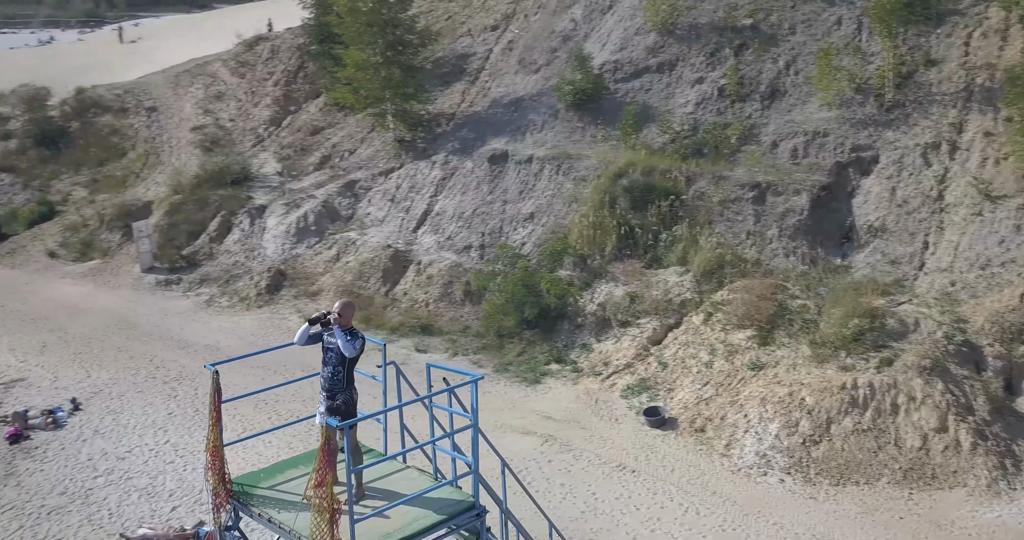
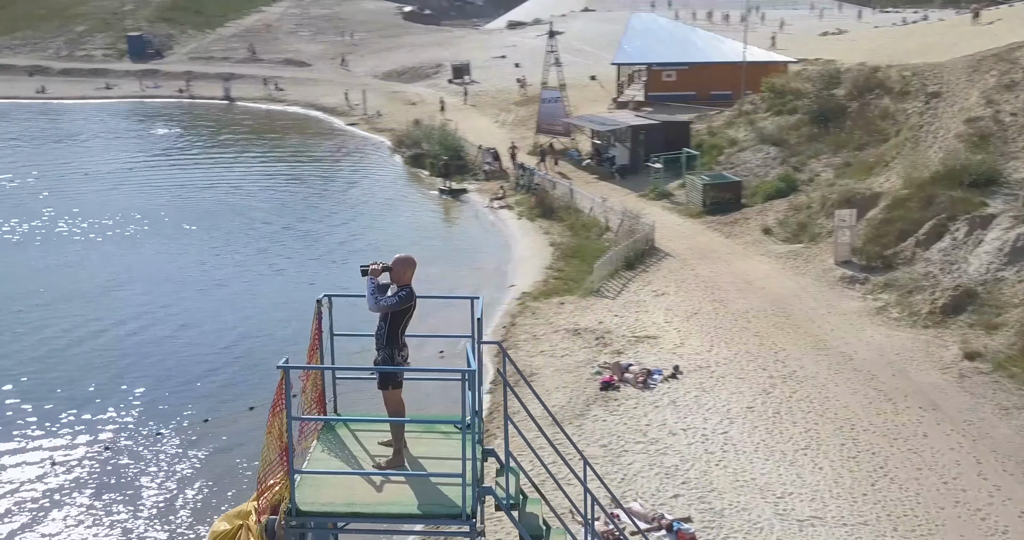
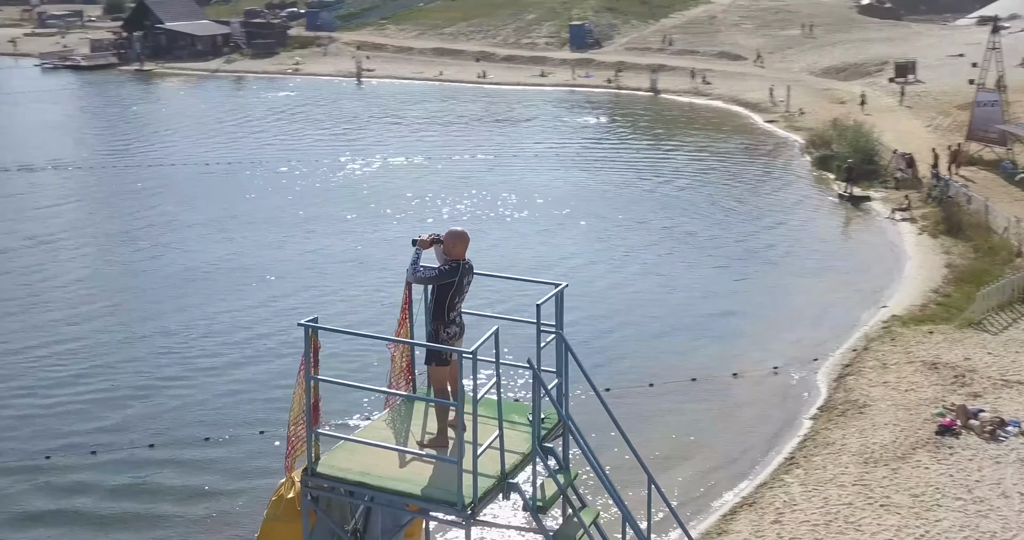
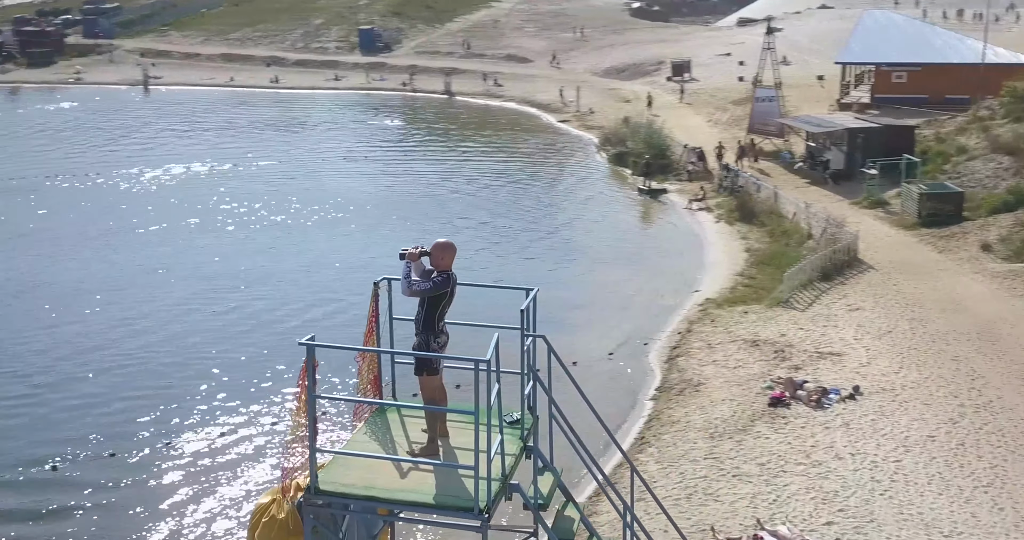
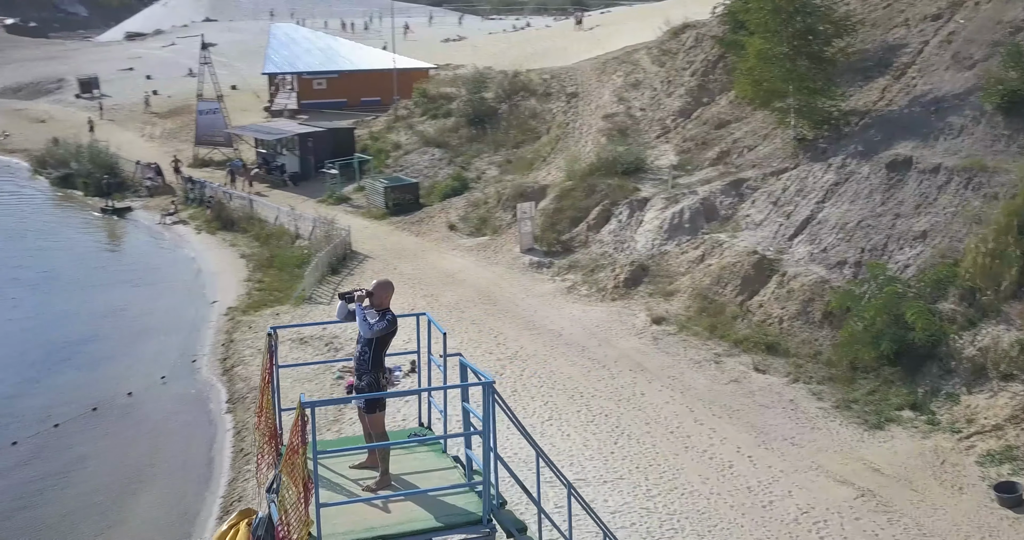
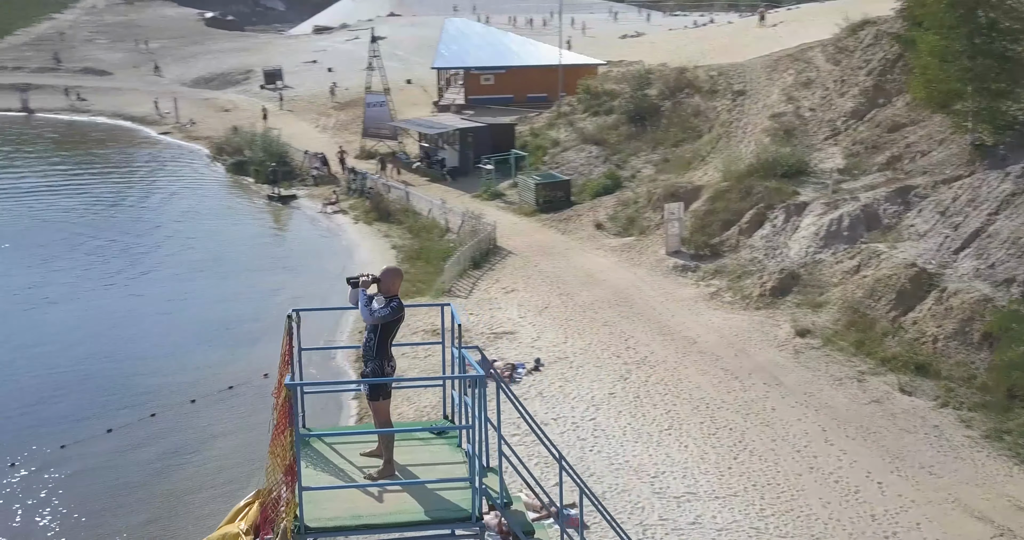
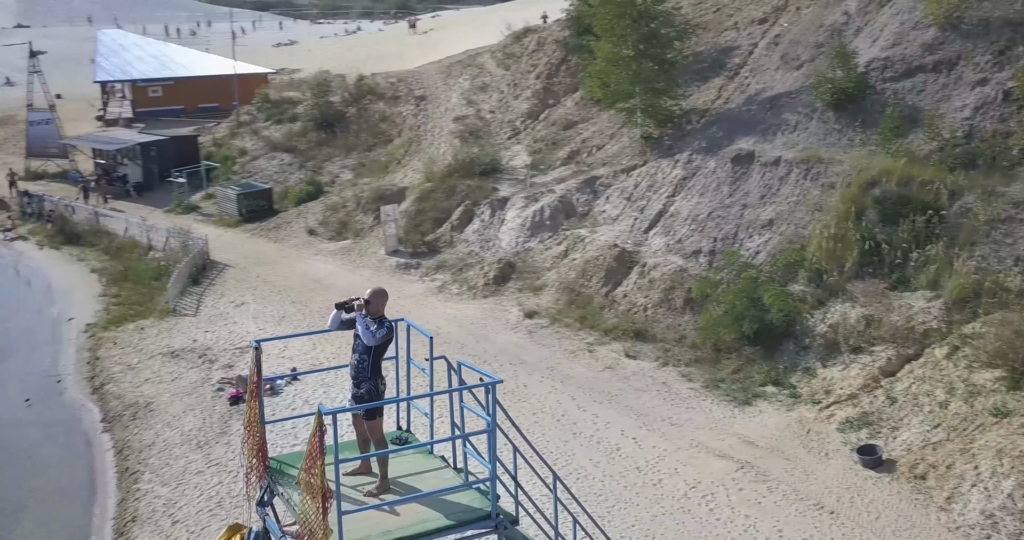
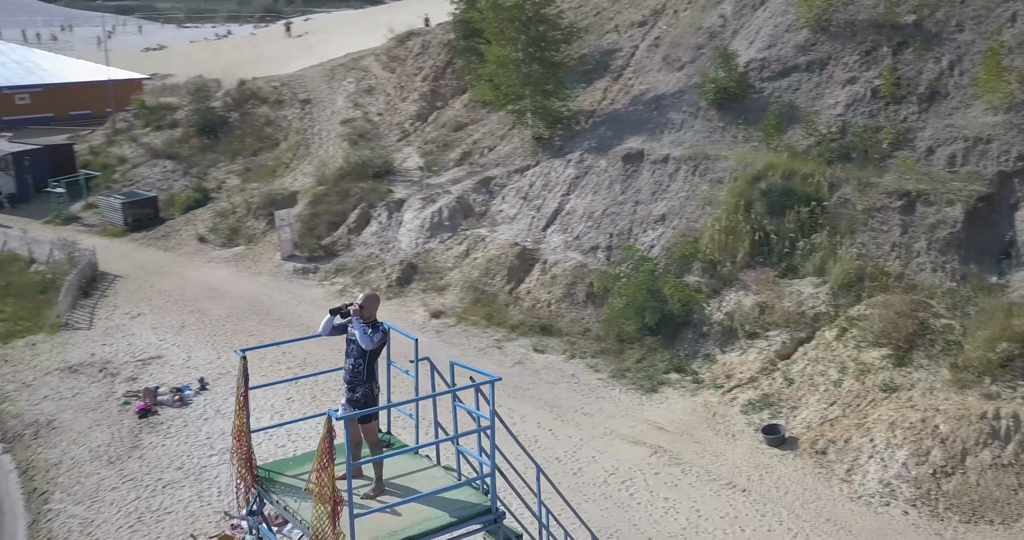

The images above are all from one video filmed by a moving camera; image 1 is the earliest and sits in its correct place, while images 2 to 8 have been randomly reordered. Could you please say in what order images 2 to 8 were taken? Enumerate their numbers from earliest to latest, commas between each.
8, 7, 5, 6, 2, 4, 3
